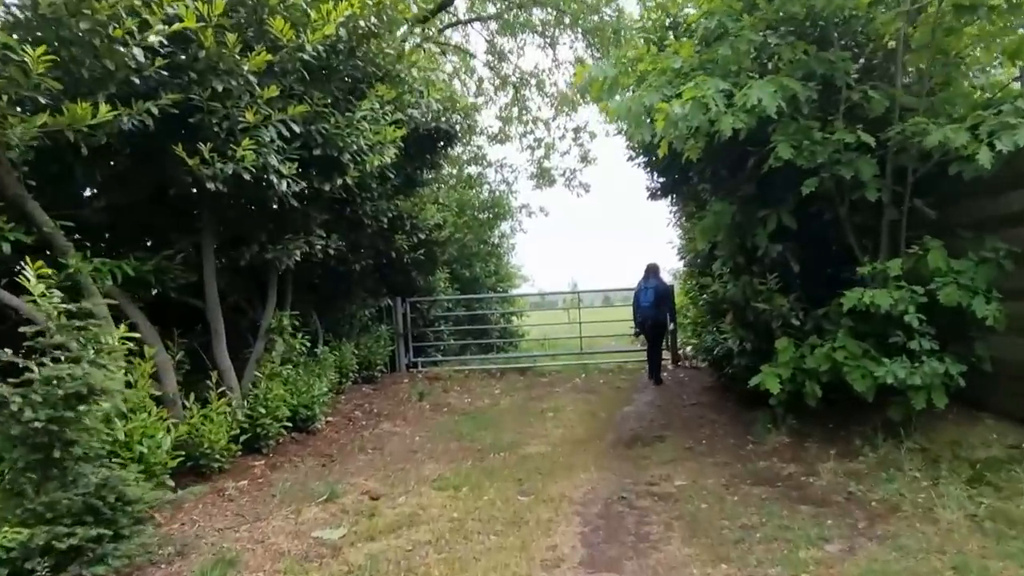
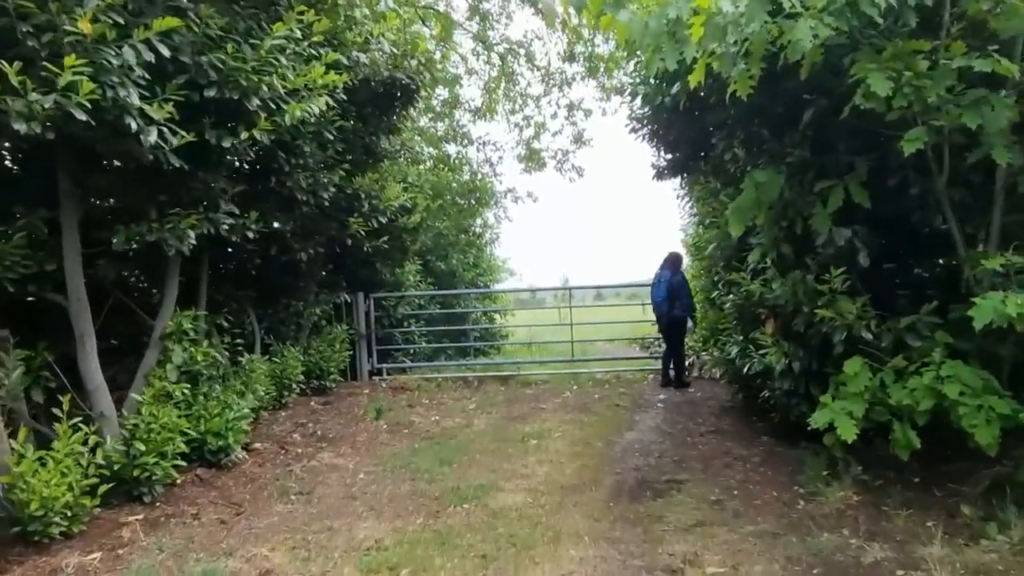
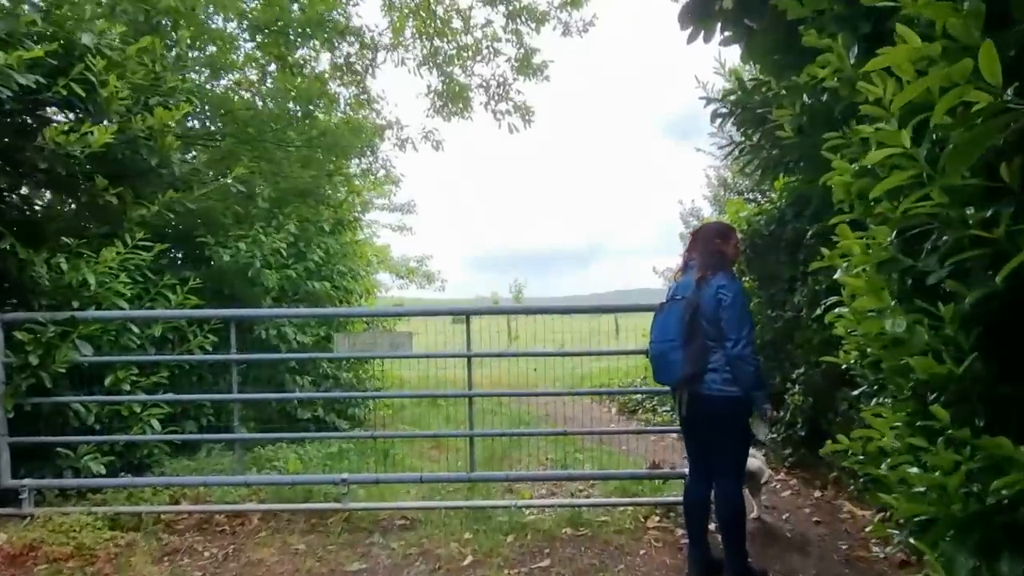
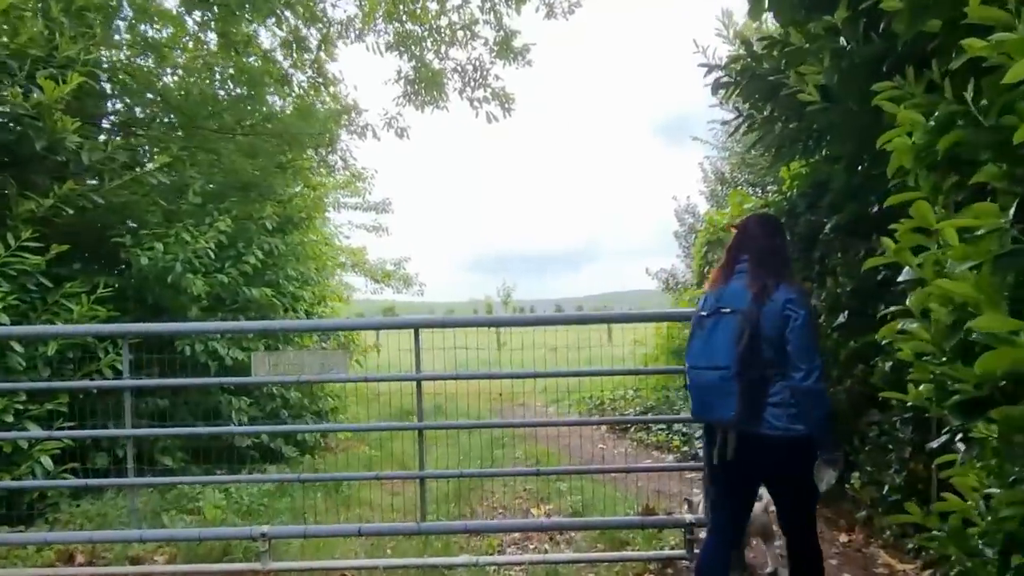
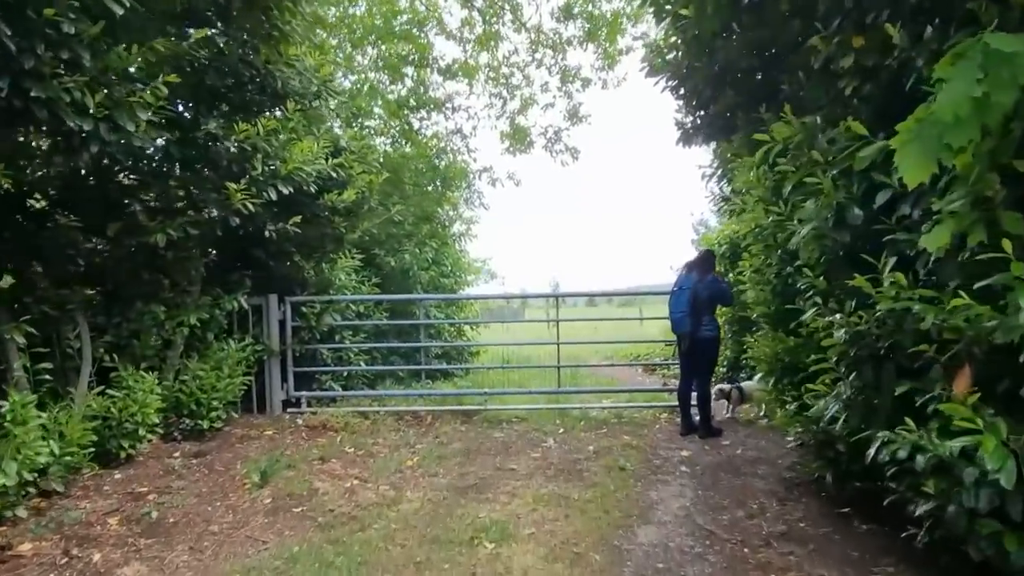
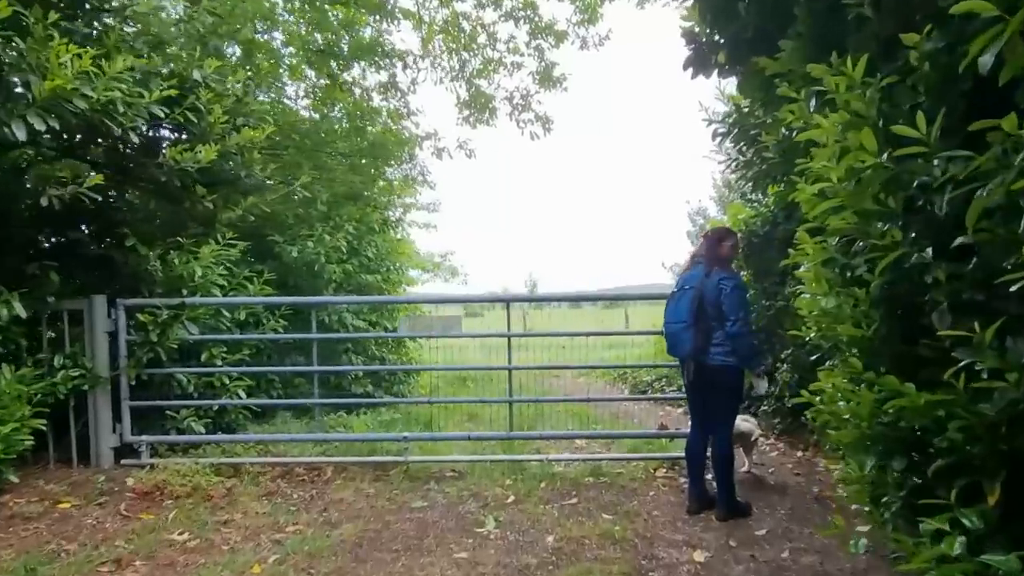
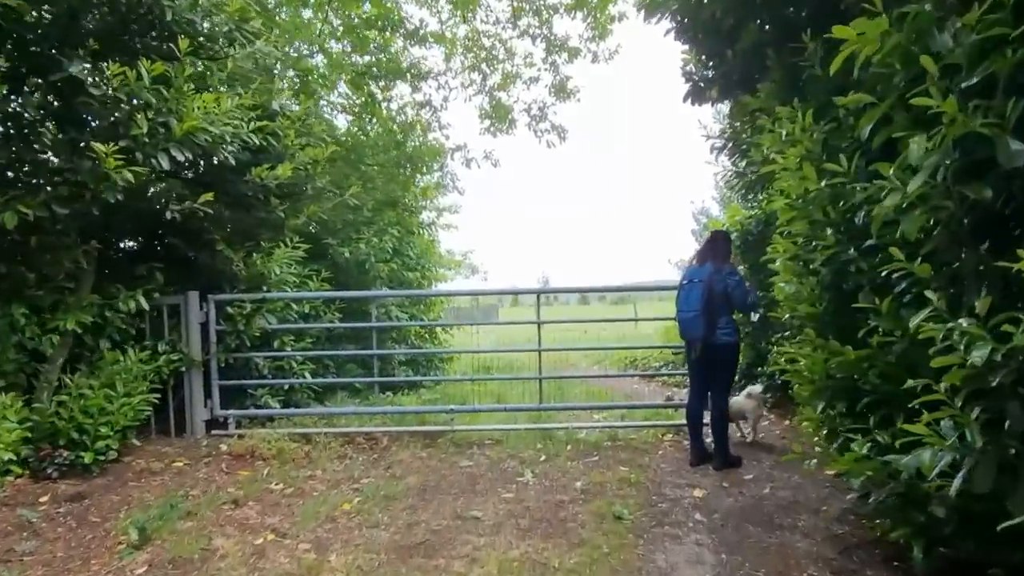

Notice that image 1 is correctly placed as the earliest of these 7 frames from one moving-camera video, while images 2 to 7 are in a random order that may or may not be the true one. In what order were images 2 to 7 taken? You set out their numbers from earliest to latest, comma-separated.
2, 5, 7, 6, 3, 4
